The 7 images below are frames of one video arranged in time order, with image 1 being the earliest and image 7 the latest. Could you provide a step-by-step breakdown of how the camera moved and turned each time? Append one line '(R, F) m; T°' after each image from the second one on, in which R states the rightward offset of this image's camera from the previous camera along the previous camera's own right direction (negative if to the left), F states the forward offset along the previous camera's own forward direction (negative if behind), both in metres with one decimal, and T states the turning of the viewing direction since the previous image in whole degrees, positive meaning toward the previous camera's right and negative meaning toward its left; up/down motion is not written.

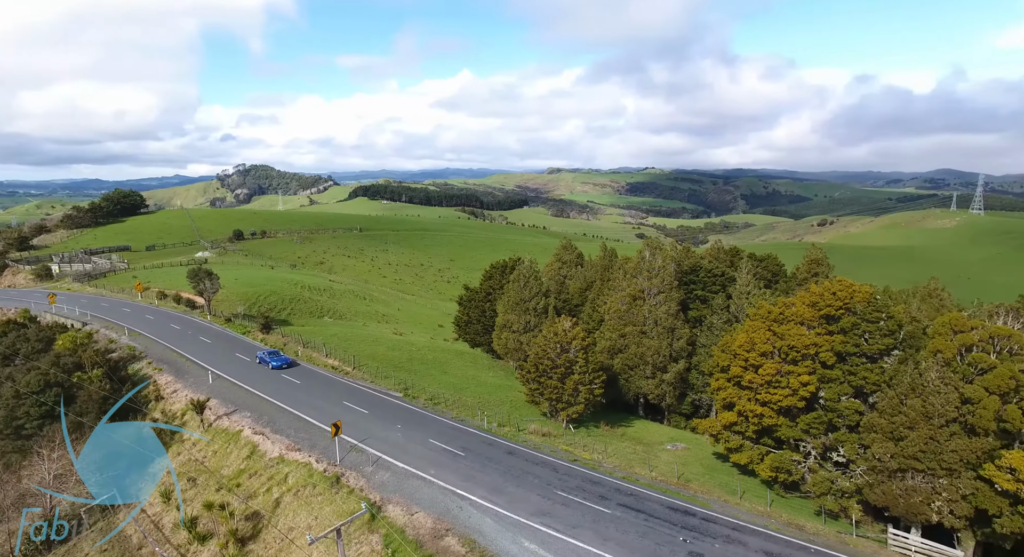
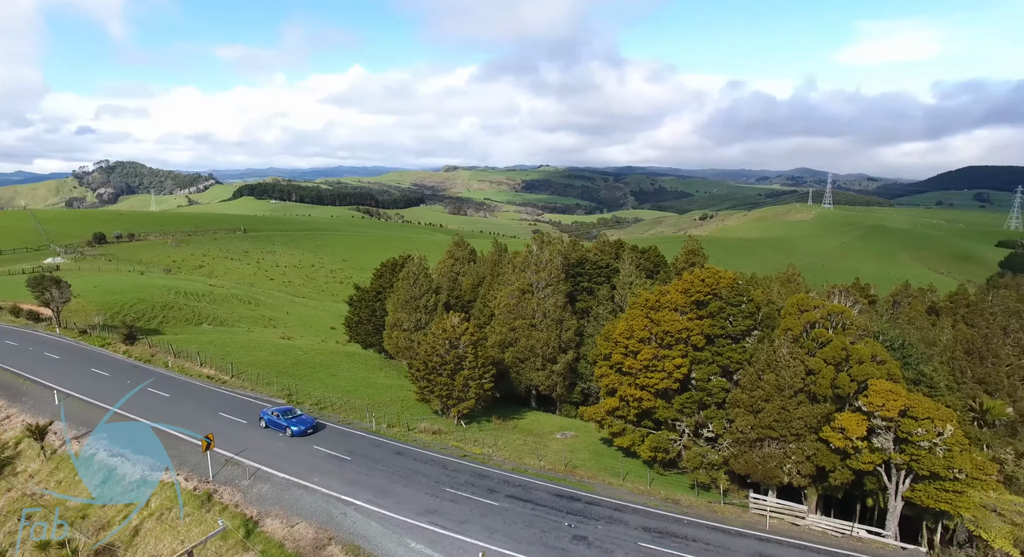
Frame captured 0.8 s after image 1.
(+0.8, +0.2) m; +10°
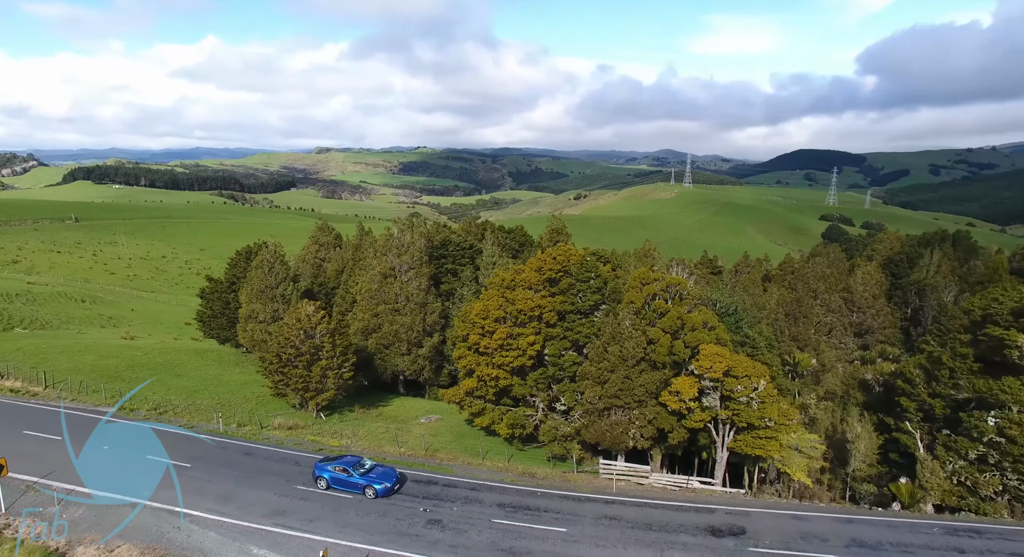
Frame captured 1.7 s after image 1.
(+1.4, +0.3) m; +12°
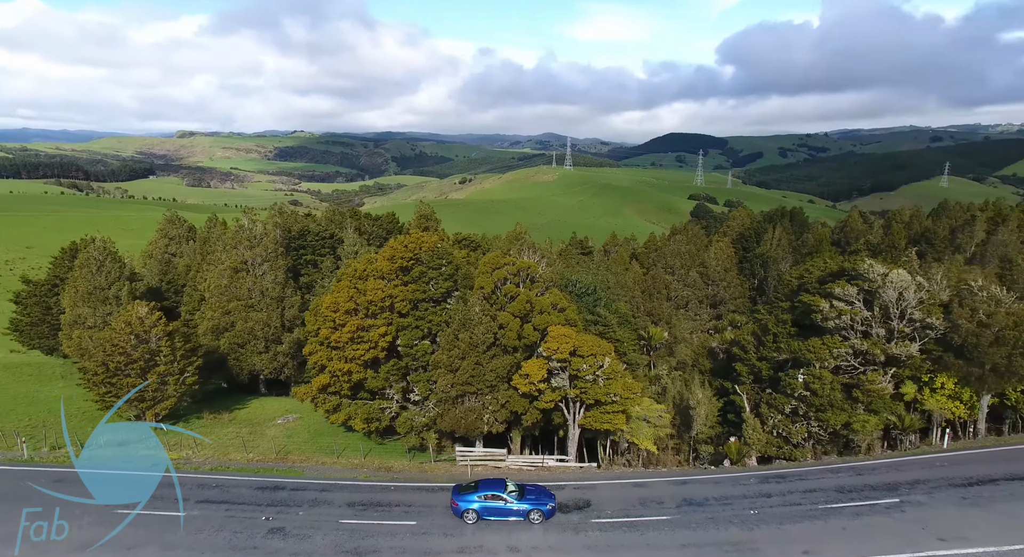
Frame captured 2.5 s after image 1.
(+1.8, +0.3) m; +11°
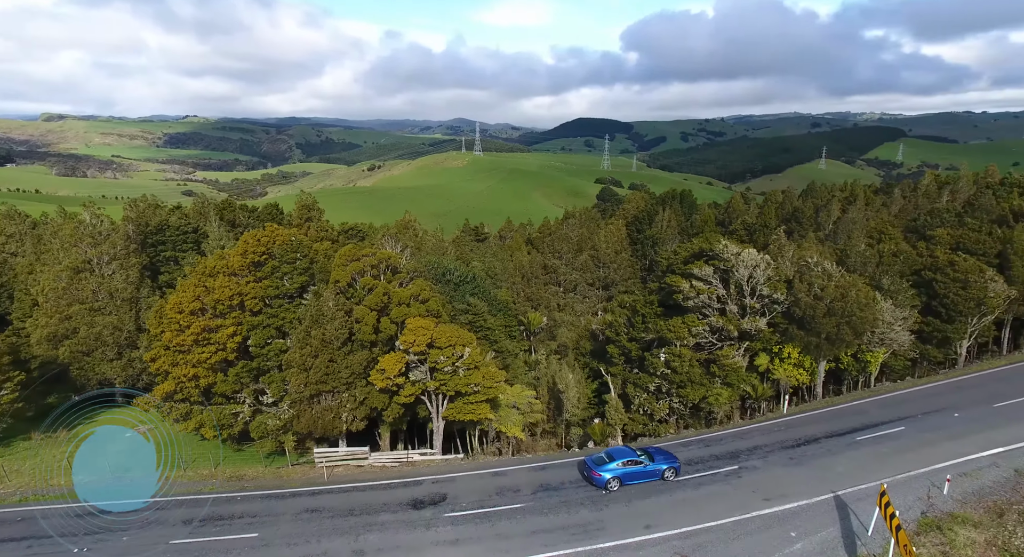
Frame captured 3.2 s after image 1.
(+2.8, +0.5) m; +9°
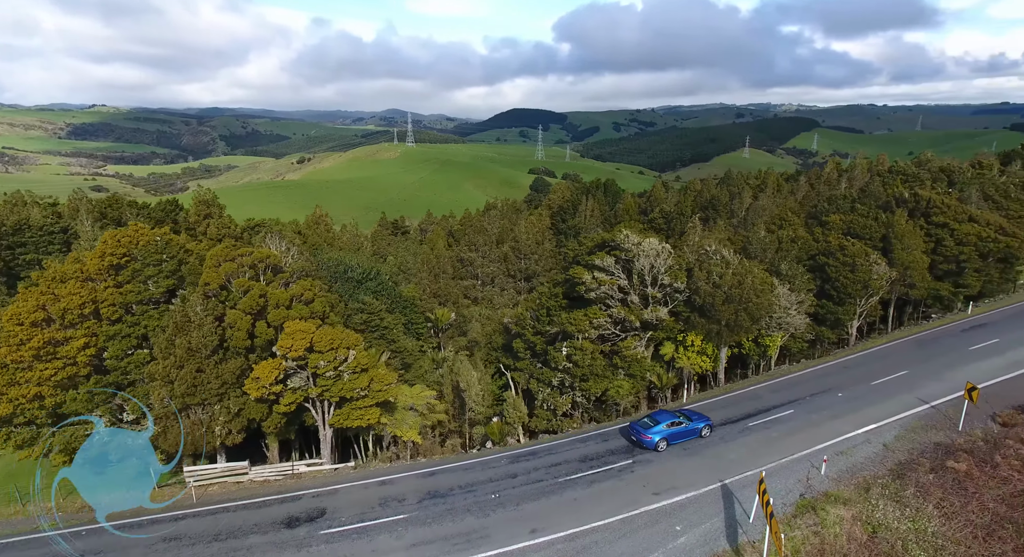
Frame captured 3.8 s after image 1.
(+2.5, +1.2) m; +6°
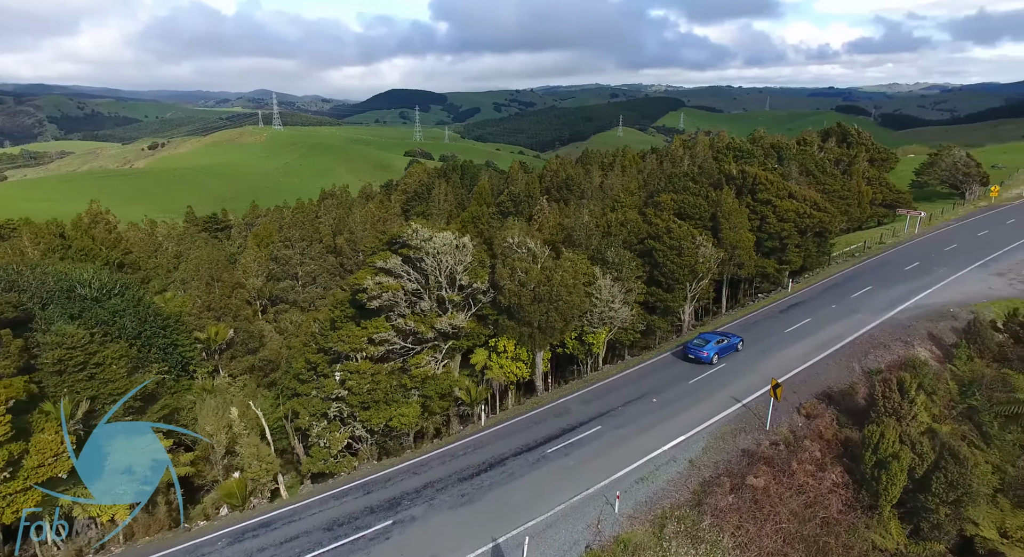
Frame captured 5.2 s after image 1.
(+6.6, +6.1) m; +11°
